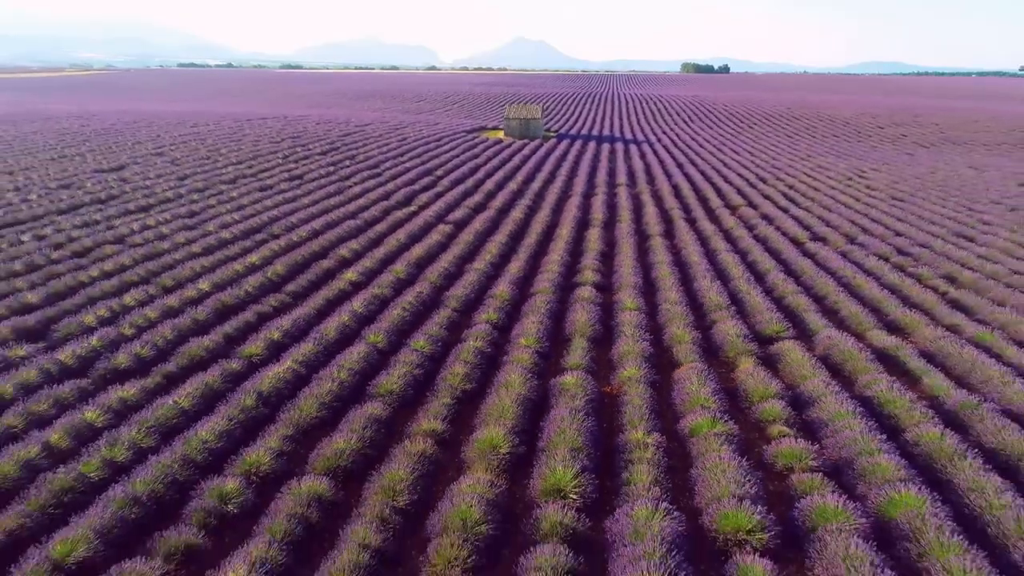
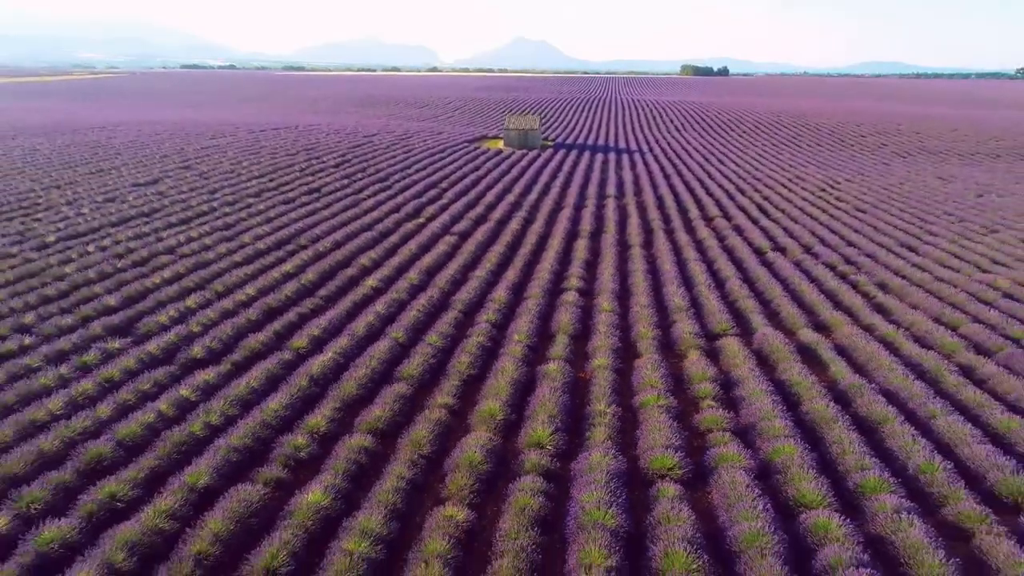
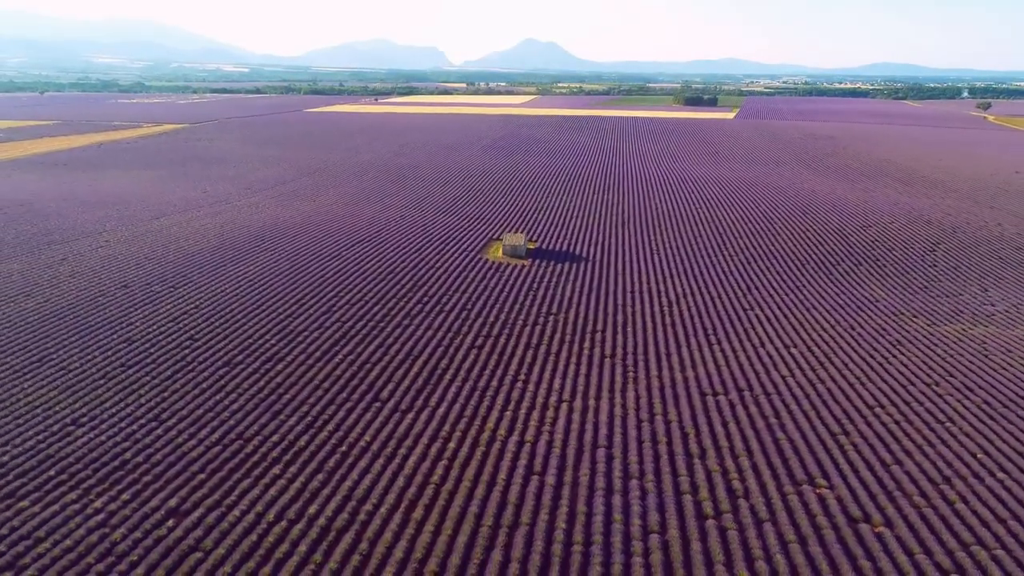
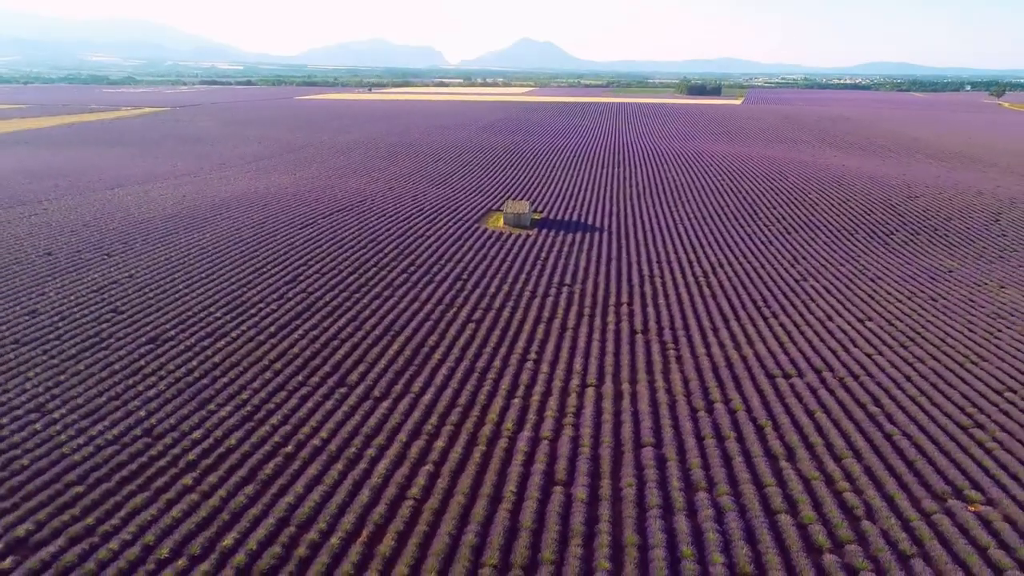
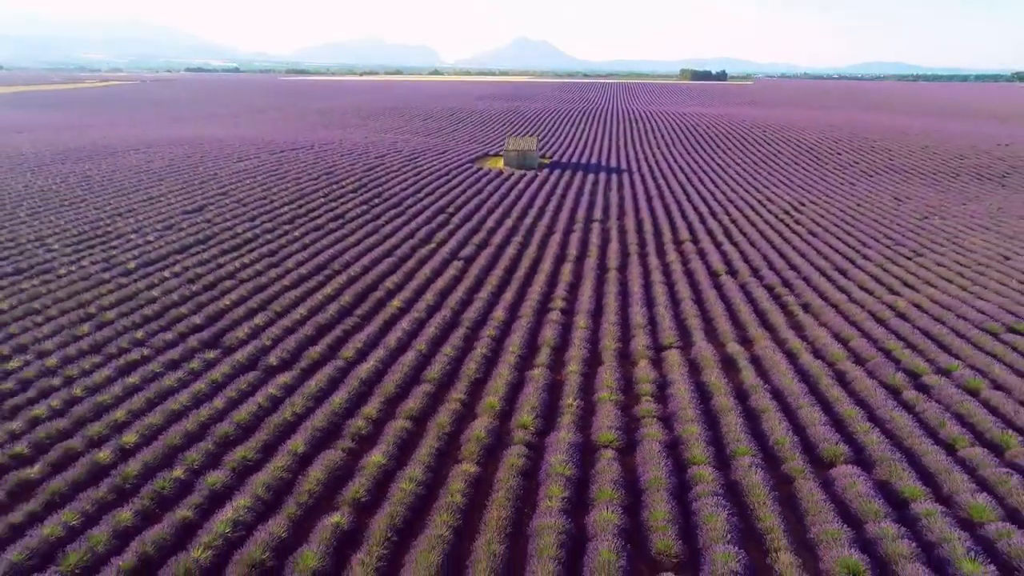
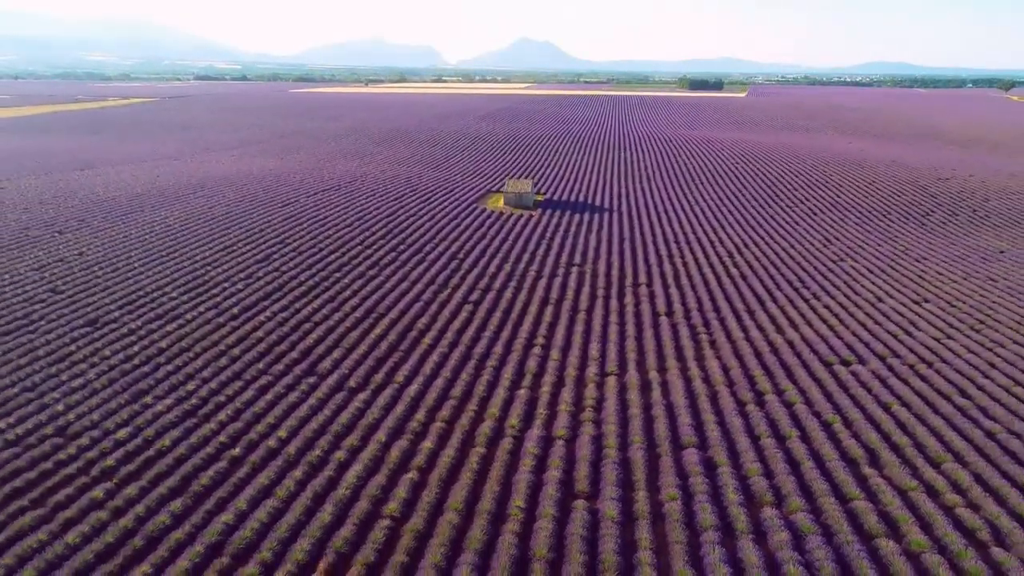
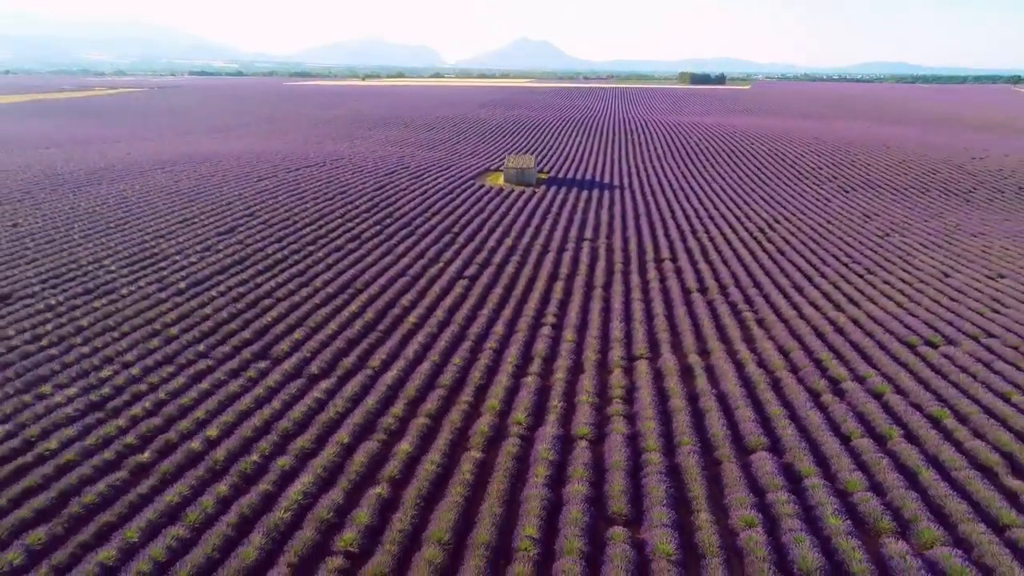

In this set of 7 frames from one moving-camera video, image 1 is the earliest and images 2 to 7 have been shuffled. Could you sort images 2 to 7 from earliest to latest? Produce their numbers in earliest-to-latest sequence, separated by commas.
2, 5, 7, 6, 4, 3
